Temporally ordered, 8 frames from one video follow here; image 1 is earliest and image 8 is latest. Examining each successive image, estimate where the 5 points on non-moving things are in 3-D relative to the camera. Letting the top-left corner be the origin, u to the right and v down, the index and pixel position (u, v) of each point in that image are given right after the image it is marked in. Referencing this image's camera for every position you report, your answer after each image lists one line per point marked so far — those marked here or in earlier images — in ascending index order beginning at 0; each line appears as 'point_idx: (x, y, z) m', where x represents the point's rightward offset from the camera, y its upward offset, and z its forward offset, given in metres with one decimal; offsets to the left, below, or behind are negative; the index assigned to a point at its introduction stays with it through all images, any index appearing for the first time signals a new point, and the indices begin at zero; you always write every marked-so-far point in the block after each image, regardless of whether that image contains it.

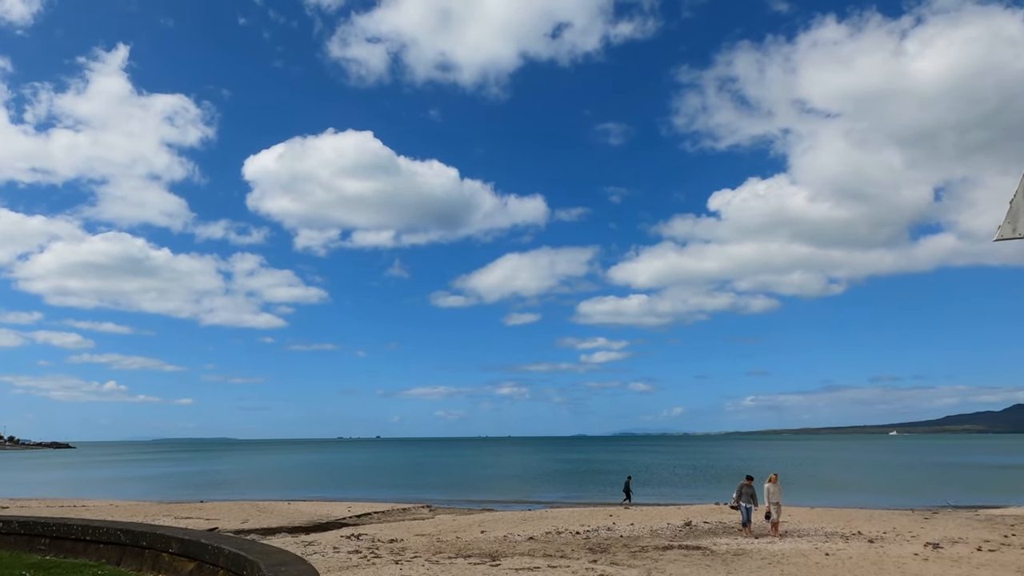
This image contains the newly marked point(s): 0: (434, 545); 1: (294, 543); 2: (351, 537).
0: (-2.1, -6.7, +16.8) m
1: (-6.0, -6.5, +16.3) m
2: (-4.8, -6.9, +17.9) m
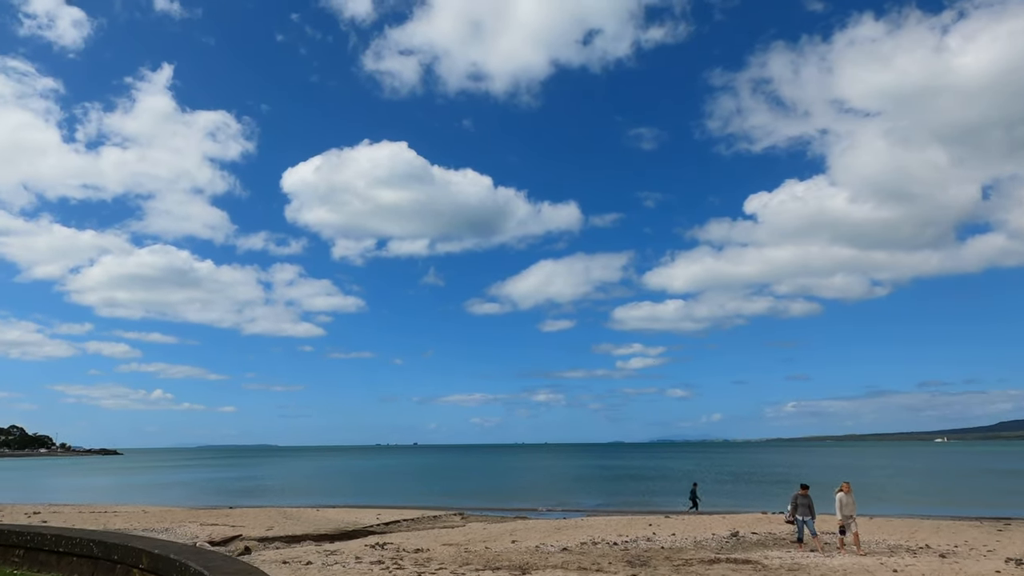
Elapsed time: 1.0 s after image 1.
0: (-1.3, -6.7, +16.4) m
1: (-5.2, -6.6, +16.2) m
2: (-3.9, -7.0, +17.7) m
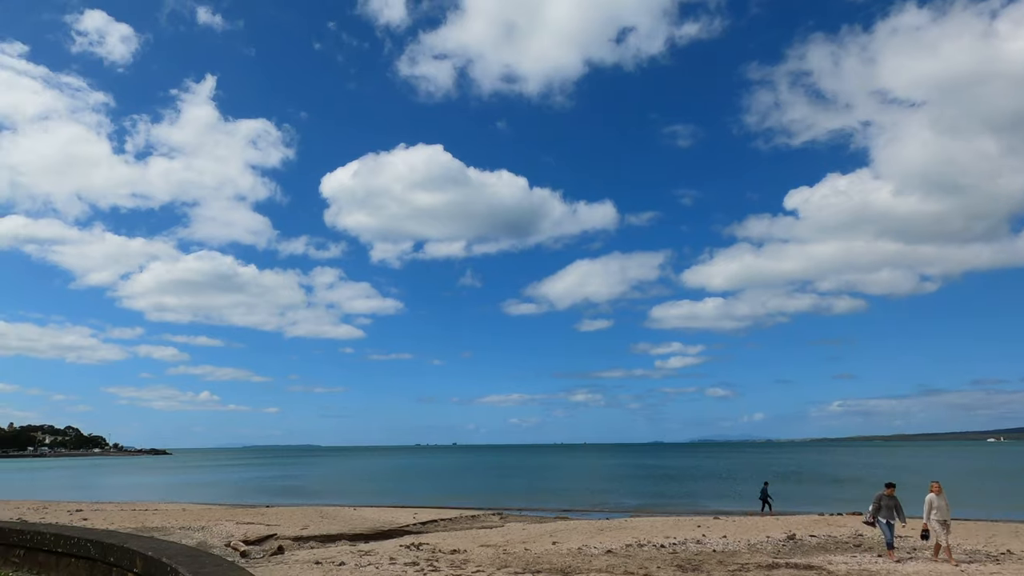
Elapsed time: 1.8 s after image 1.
0: (-0.3, -6.7, +16.2) m
1: (-4.2, -6.6, +16.2) m
2: (-2.8, -7.0, +17.6) m
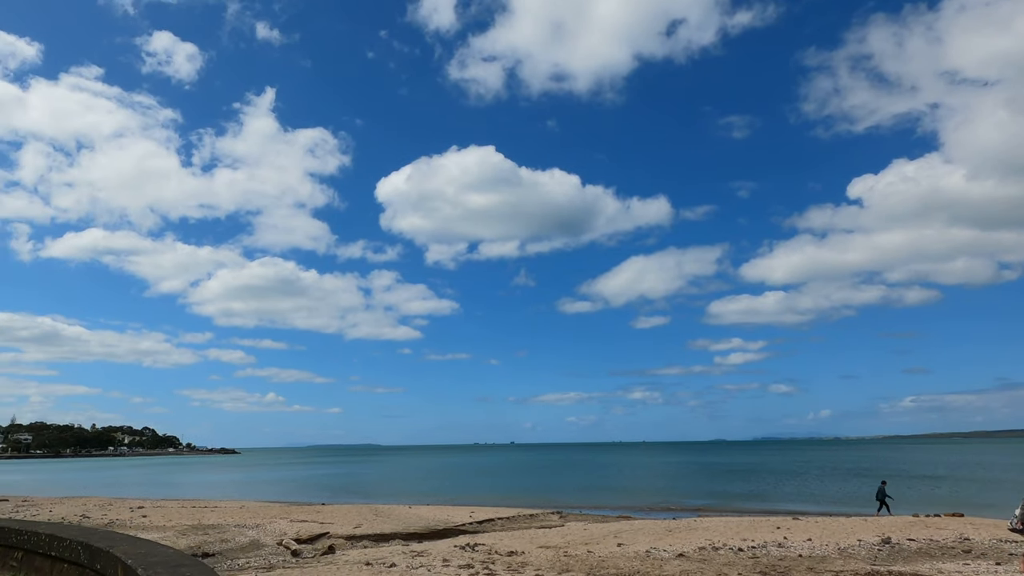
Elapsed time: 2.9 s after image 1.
0: (+1.2, -6.5, +15.7) m
1: (-2.7, -6.5, +16.1) m
2: (-1.2, -6.9, +17.4) m
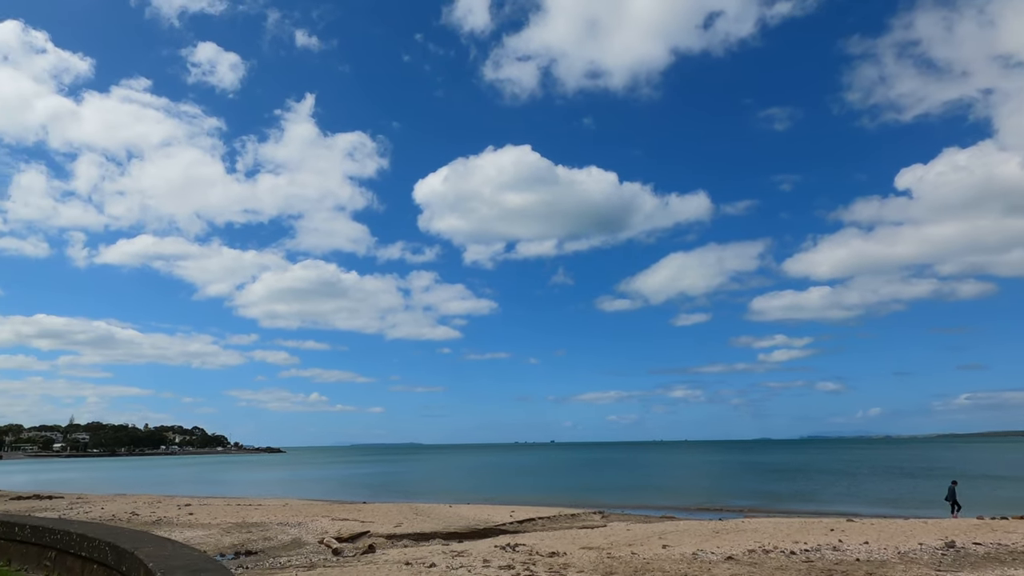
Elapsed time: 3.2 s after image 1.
0: (+2.2, -6.4, +15.5) m
1: (-1.7, -6.5, +16.1) m
2: (-0.2, -6.8, +17.3) m
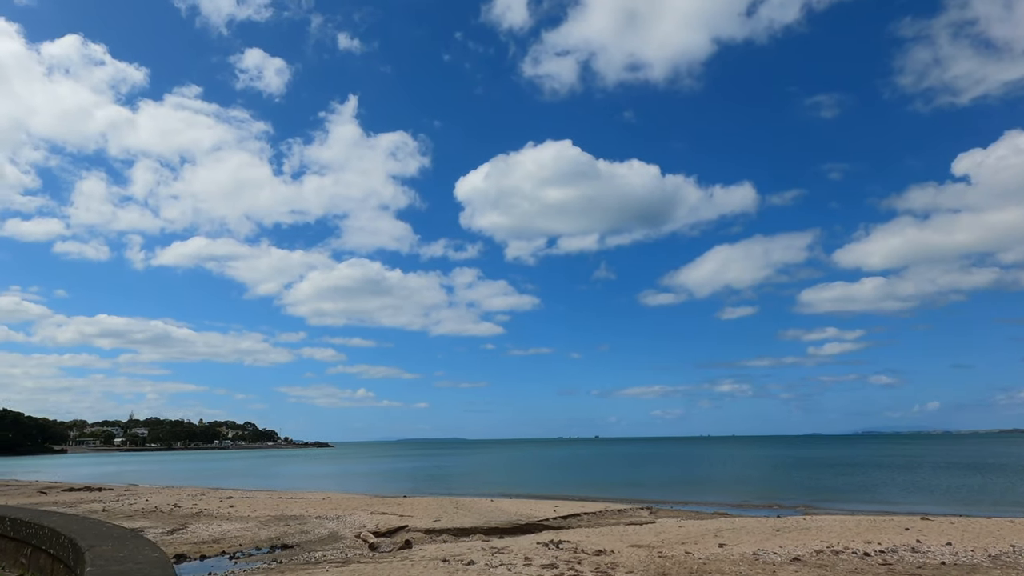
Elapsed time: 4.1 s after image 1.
0: (+3.2, -6.1, +15.1) m
1: (-0.6, -6.3, +15.9) m
2: (+1.0, -6.6, +17.0) m
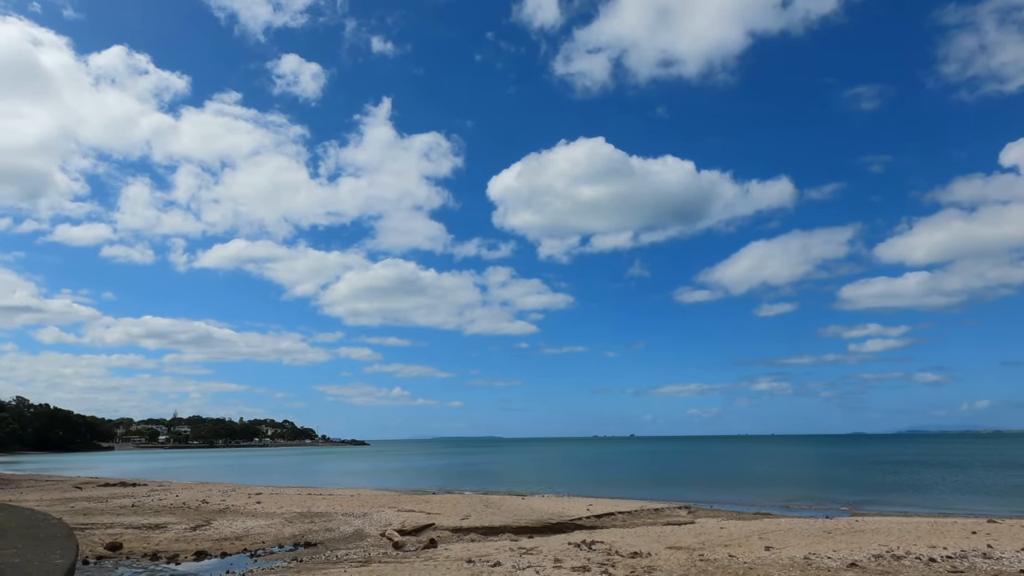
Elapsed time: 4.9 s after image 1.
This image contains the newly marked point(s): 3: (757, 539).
0: (+3.9, -6.0, +14.6) m
1: (+0.2, -6.1, +15.6) m
2: (+1.9, -6.4, +16.7) m
3: (+6.5, -6.9, +18.5) m
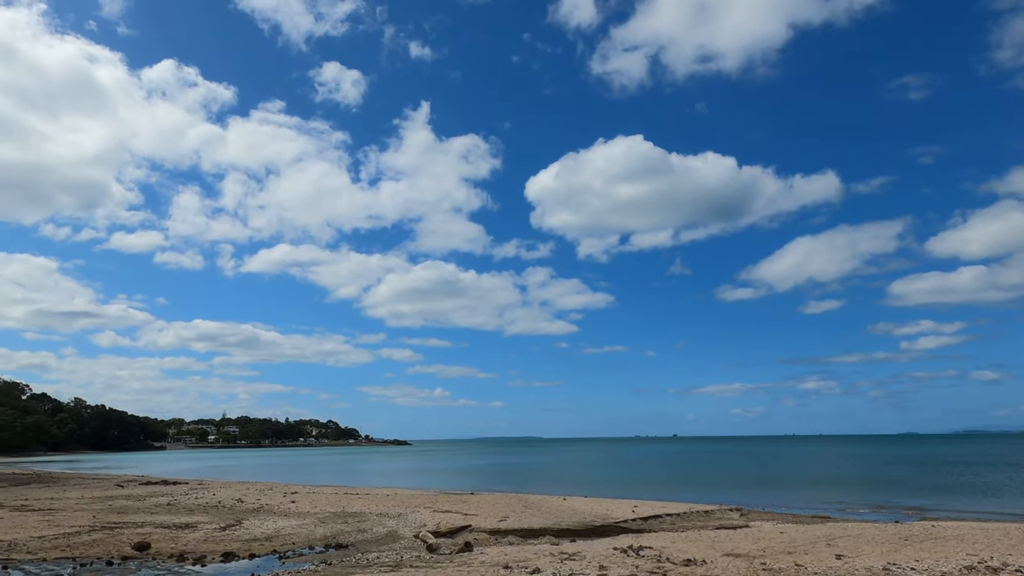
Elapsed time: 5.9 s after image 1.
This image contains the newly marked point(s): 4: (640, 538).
0: (+4.8, -5.8, +14.0) m
1: (+1.1, -6.0, +15.2) m
2: (+2.9, -6.3, +16.2) m
3: (+7.7, -6.7, +17.7) m
4: (+3.9, -7.2, +19.6) m
